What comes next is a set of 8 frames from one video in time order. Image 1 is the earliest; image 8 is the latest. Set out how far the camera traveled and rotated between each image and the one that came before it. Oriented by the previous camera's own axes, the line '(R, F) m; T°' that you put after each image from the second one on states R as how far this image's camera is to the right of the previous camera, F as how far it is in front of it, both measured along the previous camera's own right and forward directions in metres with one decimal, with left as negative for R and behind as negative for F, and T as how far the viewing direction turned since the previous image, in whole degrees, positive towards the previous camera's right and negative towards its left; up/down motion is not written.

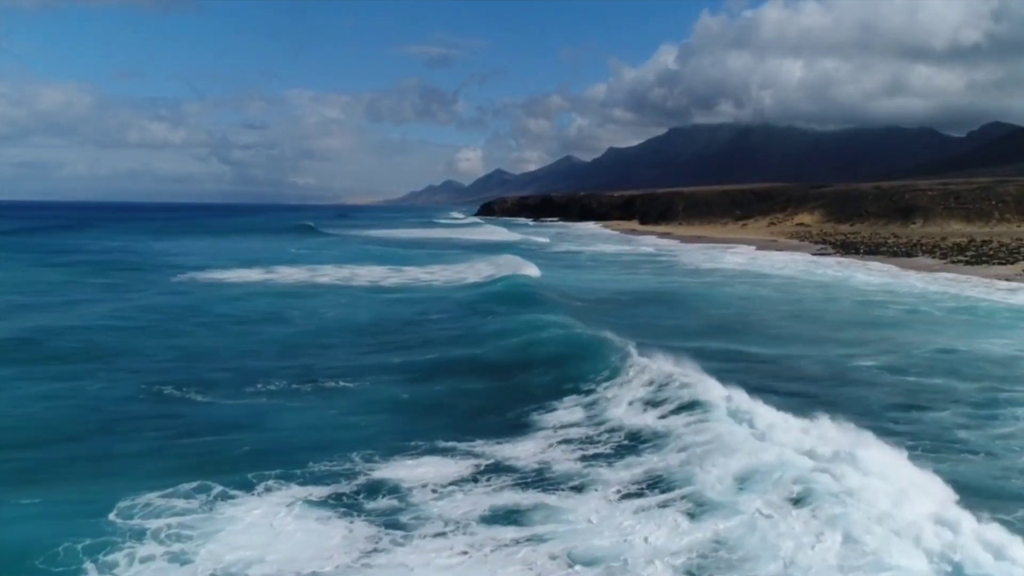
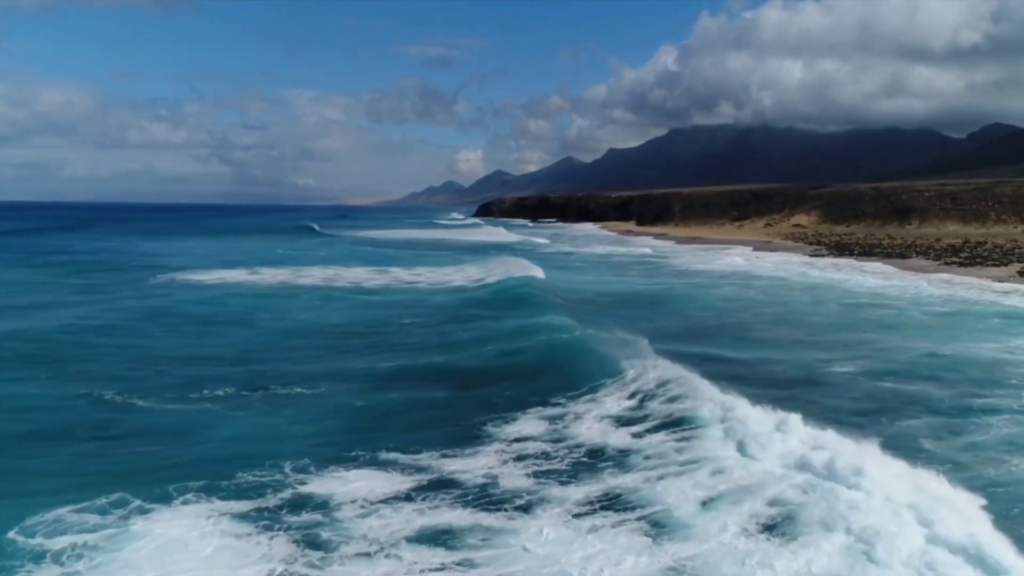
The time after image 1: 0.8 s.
(+1.5, +0.5) m; 0°
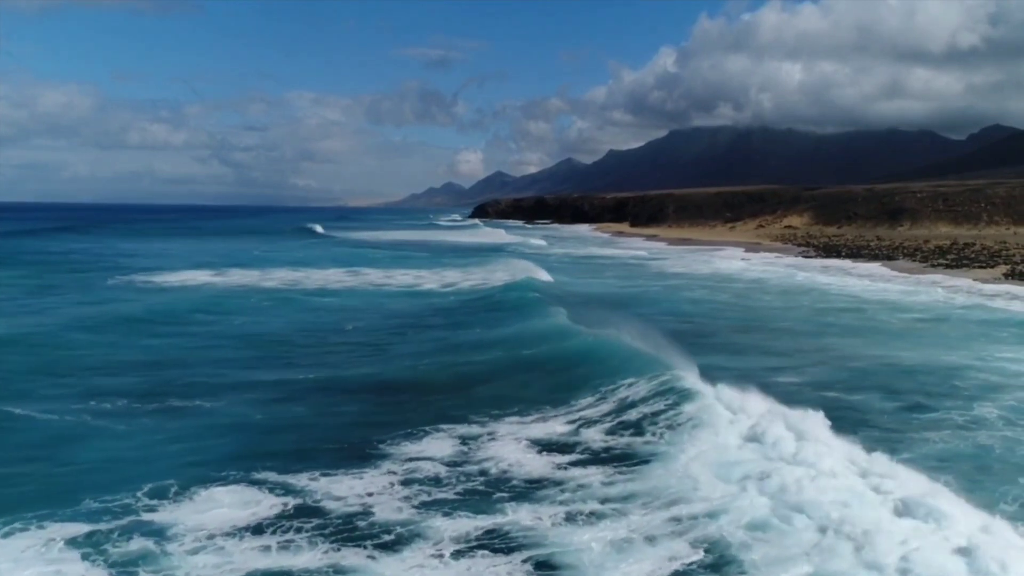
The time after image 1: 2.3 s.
(+2.9, +0.9) m; 0°
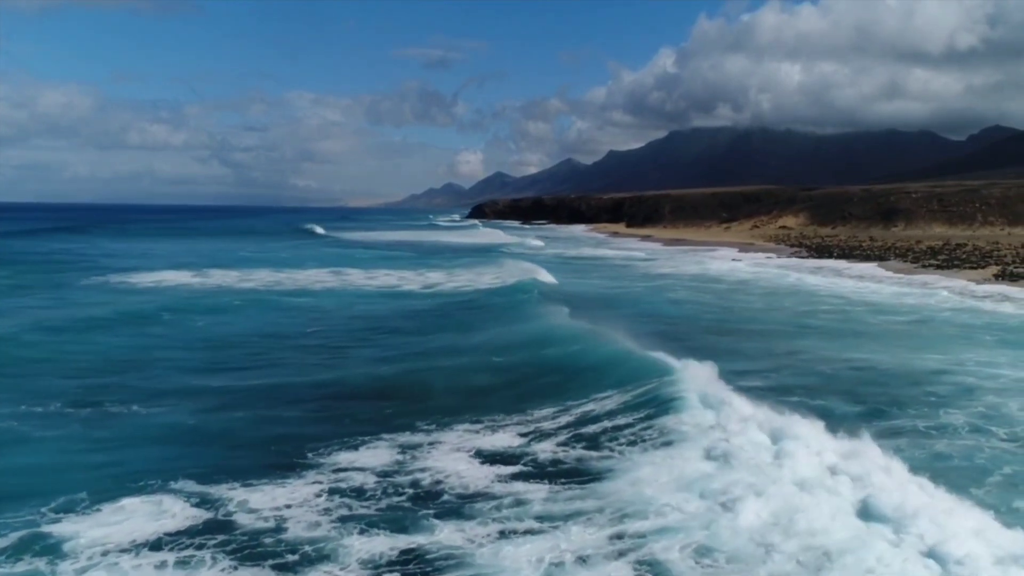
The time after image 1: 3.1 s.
(+1.7, +0.5) m; 0°
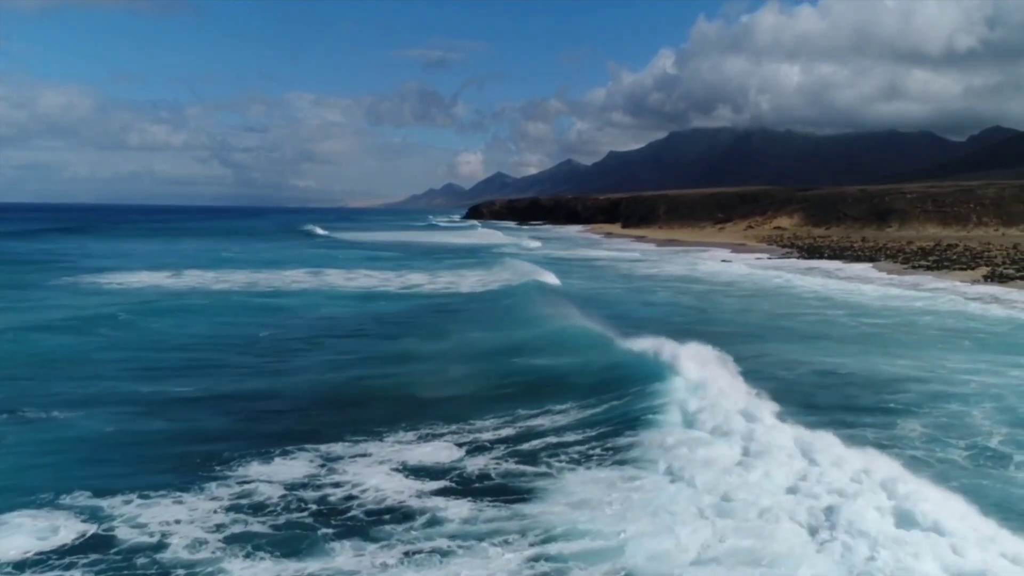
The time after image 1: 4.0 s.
(+2.0, +0.6) m; 0°
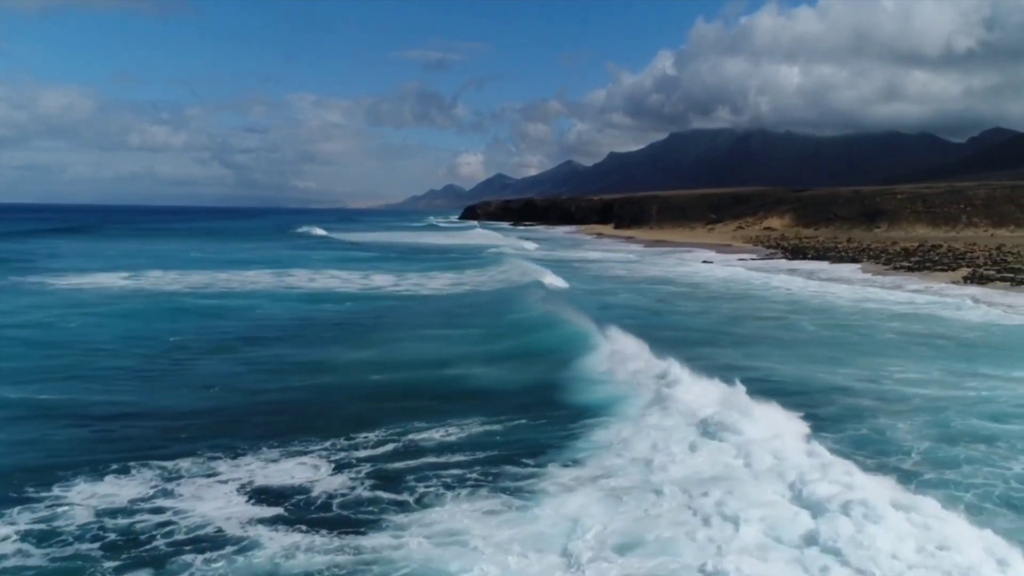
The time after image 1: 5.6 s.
(+3.5, +0.9) m; 0°
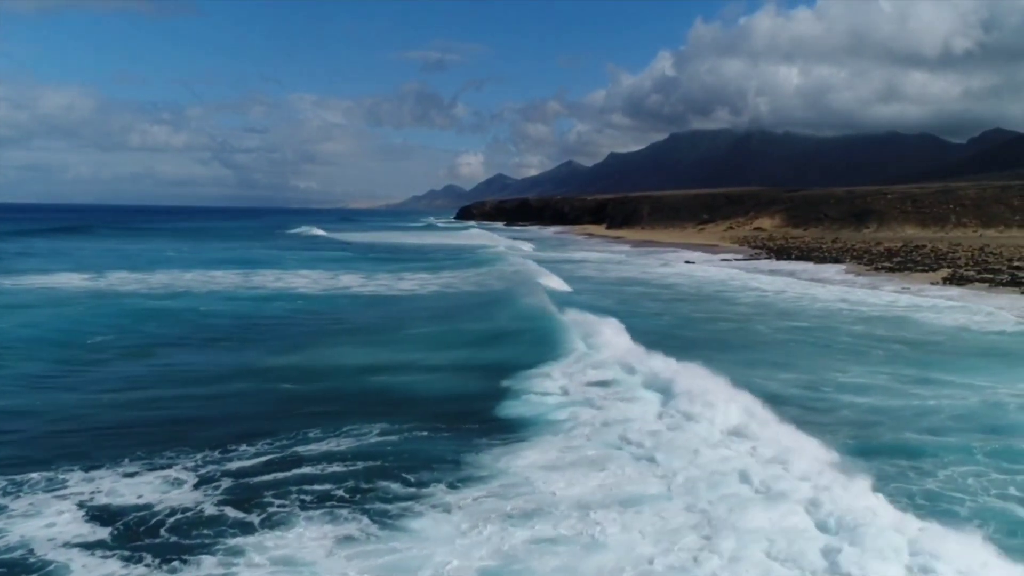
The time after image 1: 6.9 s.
(+3.1, +0.6) m; 0°
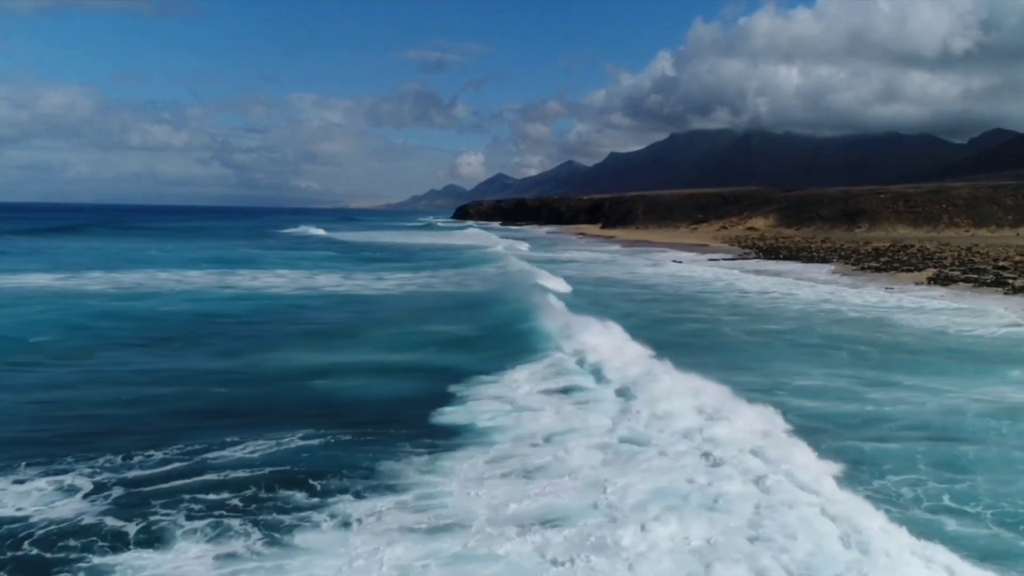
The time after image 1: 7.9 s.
(+2.1, +0.4) m; 0°
